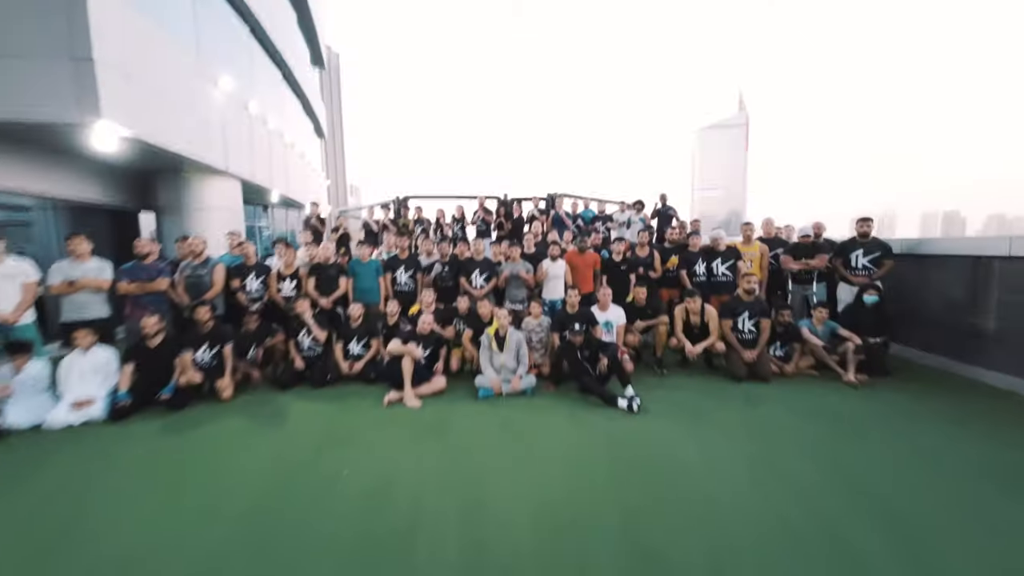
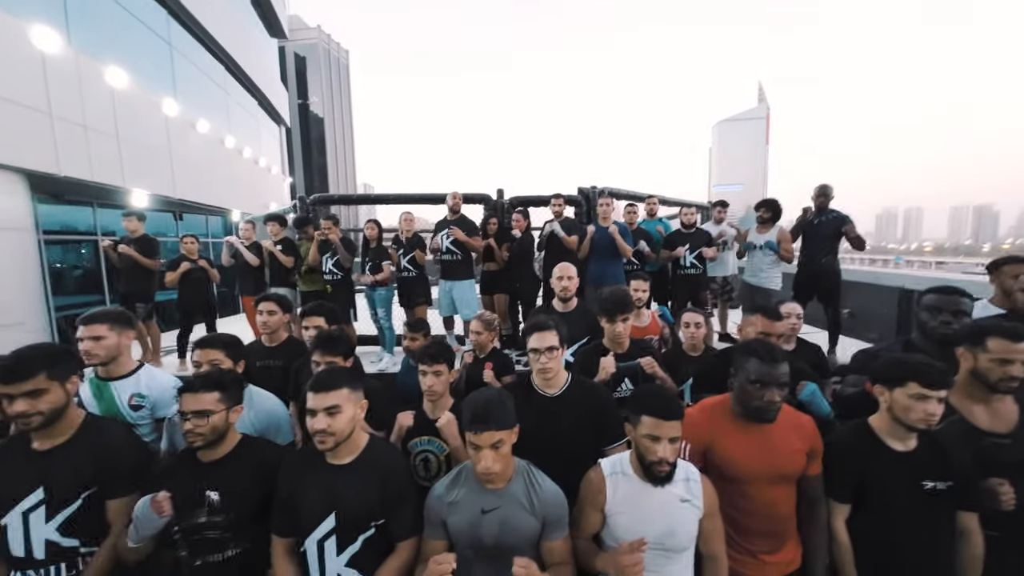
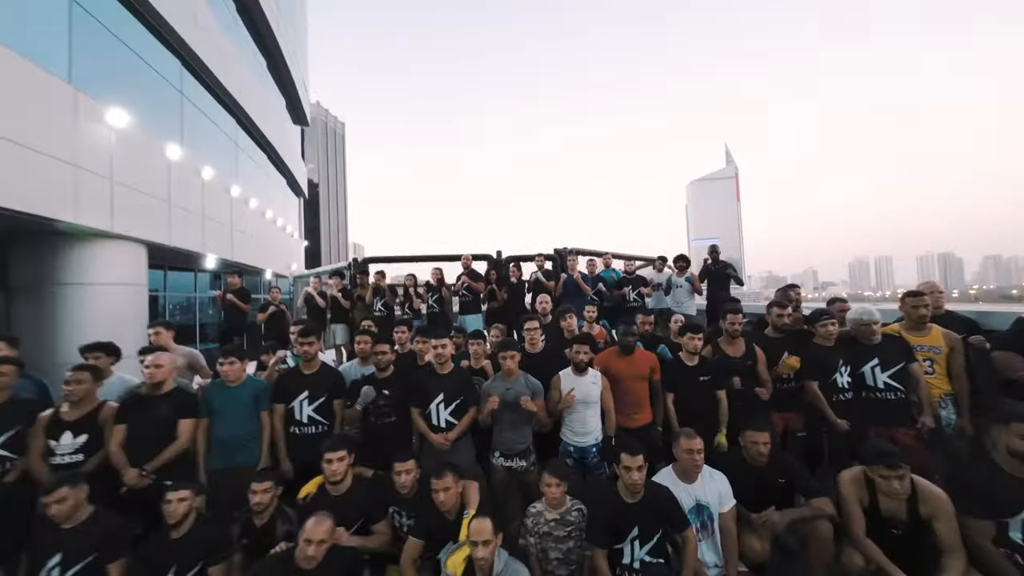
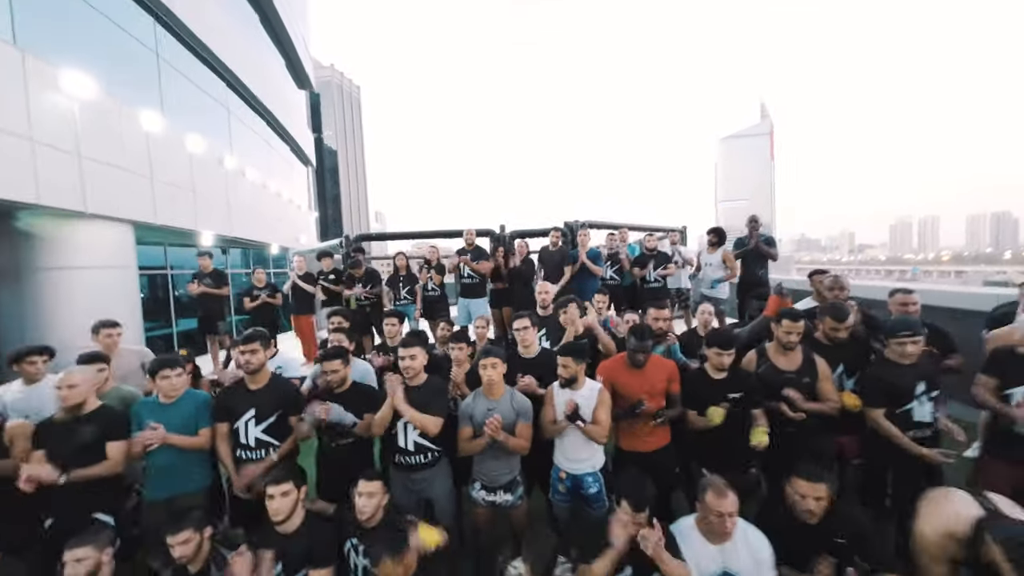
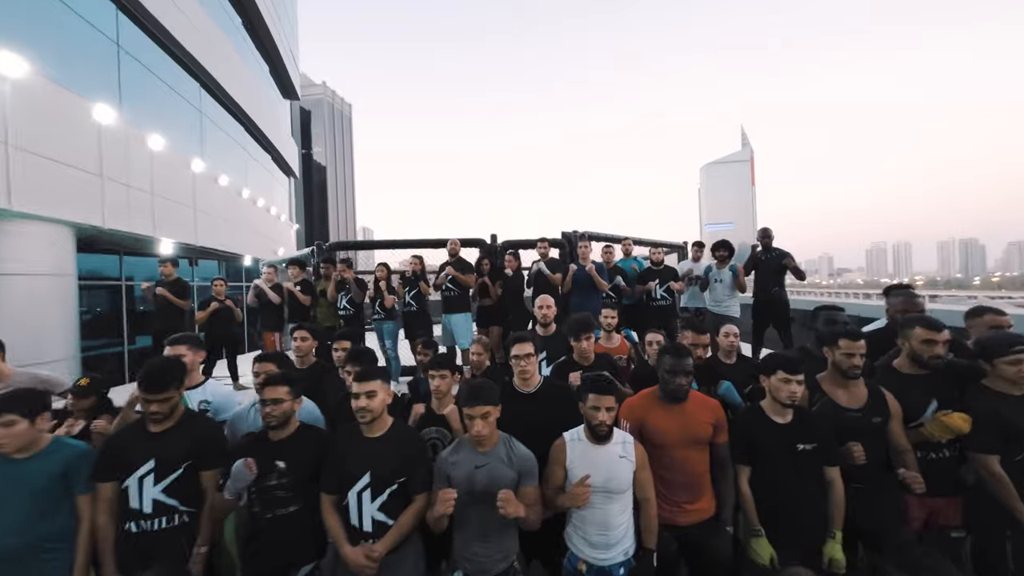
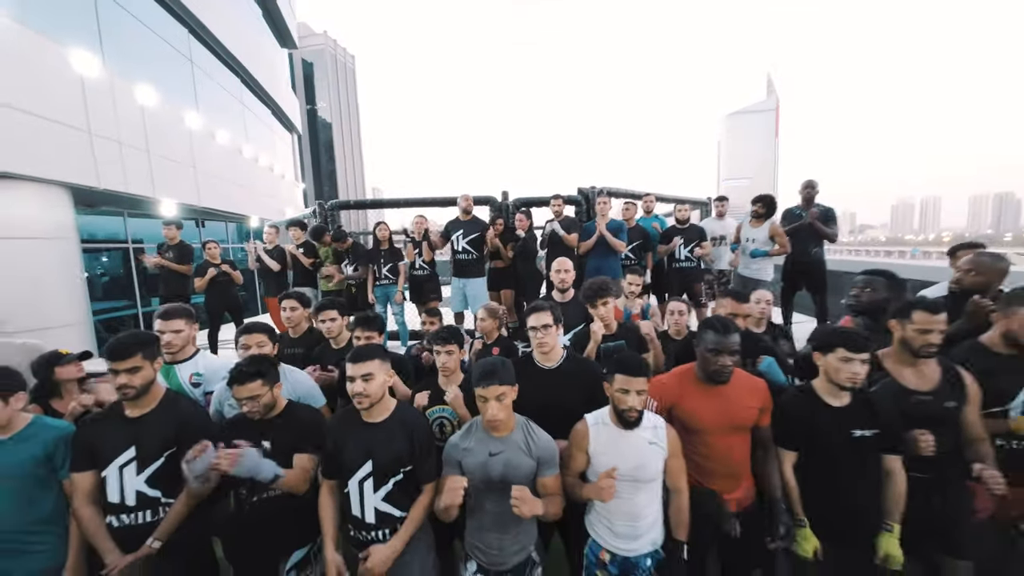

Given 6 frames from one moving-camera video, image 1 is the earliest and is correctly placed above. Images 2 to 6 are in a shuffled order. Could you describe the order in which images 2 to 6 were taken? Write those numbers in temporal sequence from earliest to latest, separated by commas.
3, 5, 2, 6, 4
